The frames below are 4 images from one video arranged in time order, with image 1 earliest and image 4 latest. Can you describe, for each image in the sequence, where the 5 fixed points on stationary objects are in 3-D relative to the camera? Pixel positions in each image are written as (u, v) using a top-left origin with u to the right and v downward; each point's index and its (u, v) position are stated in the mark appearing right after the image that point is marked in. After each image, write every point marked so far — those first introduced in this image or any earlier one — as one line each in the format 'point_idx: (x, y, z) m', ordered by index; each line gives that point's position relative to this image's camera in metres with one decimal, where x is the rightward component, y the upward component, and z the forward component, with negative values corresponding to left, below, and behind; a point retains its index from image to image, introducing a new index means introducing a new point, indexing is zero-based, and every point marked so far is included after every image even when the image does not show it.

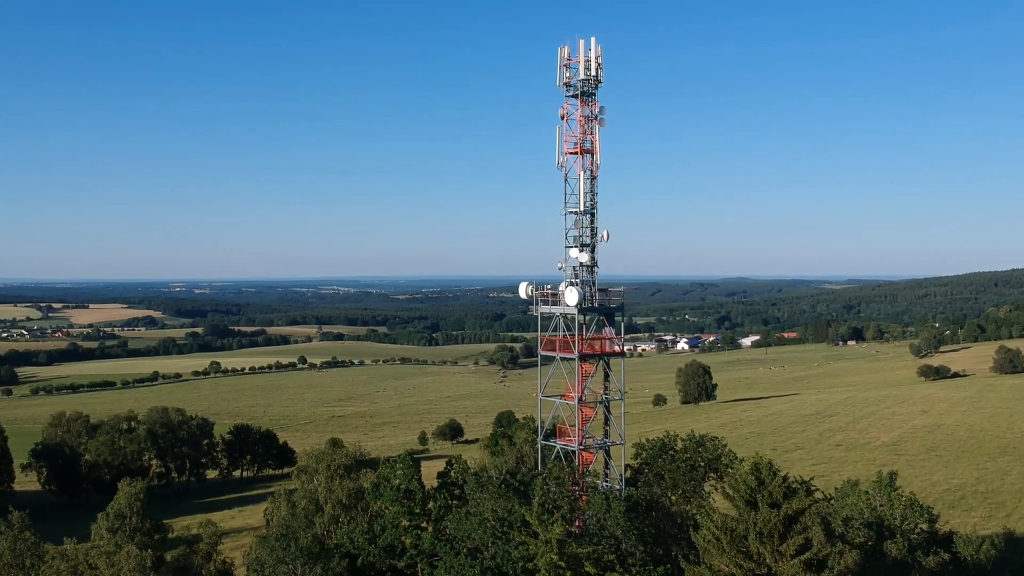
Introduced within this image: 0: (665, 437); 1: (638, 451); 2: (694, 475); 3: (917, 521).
0: (+3.6, -3.6, +18.6) m
1: (+3.0, -3.9, +18.6) m
2: (+4.0, -4.2, +17.3) m
3: (+8.7, -5.0, +16.7) m
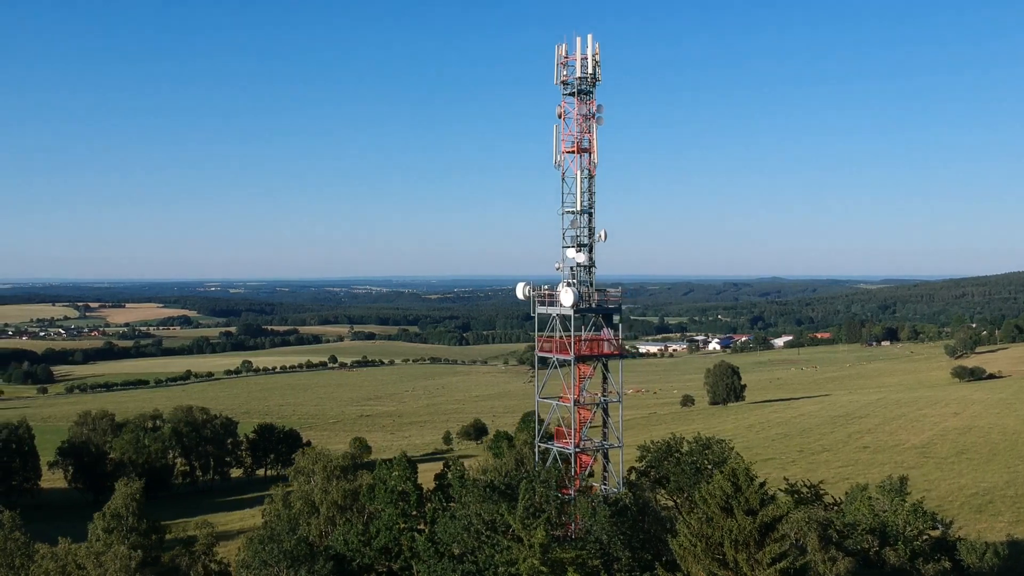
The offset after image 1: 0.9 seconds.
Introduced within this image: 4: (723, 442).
0: (+3.7, -3.6, +18.4) m
1: (+3.1, -3.9, +18.4) m
2: (+4.1, -4.2, +17.1) m
3: (+8.7, -5.0, +16.3) m
4: (+5.0, -3.6, +18.3) m
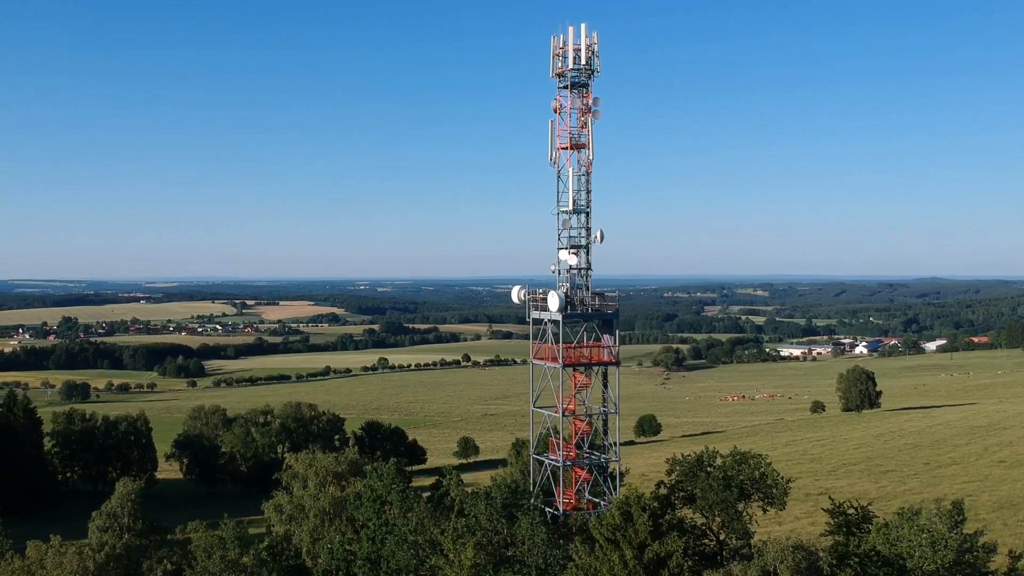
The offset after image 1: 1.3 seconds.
0: (+4.2, -3.7, +17.2) m
1: (+3.6, -4.0, +17.3) m
2: (+4.4, -4.3, +15.9) m
3: (+8.9, -5.1, +14.4) m
4: (+5.5, -3.7, +17.0) m
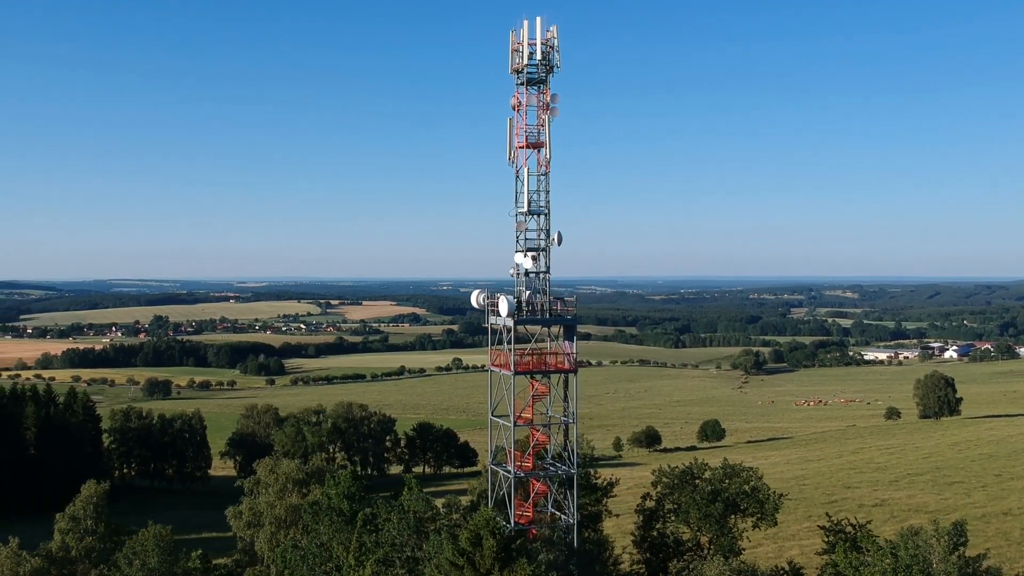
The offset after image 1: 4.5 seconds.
0: (+3.9, -3.7, +16.4) m
1: (+3.3, -4.0, +16.6) m
2: (+4.0, -4.3, +15.1) m
3: (+8.3, -5.1, +13.3) m
4: (+5.1, -3.8, +16.1) m
